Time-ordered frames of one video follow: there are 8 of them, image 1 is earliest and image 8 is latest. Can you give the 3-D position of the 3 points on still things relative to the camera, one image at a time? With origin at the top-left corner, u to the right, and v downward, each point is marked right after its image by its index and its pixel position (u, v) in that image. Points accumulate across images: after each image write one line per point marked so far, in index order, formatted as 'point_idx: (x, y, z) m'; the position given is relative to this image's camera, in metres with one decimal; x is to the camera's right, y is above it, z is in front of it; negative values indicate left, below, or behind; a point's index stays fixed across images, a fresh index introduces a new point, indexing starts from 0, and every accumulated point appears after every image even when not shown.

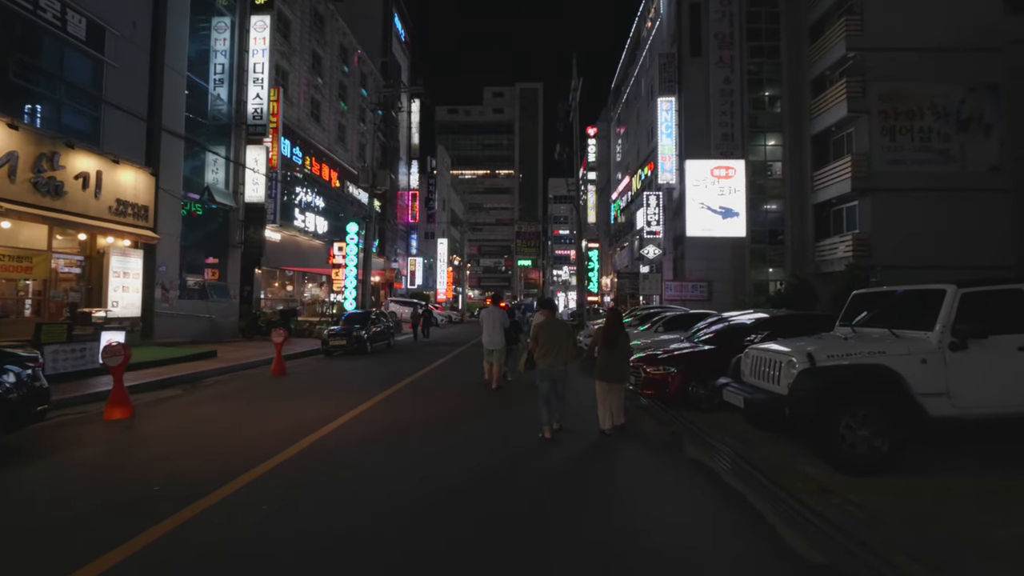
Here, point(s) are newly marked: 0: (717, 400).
0: (+3.9, -2.1, +8.9) m
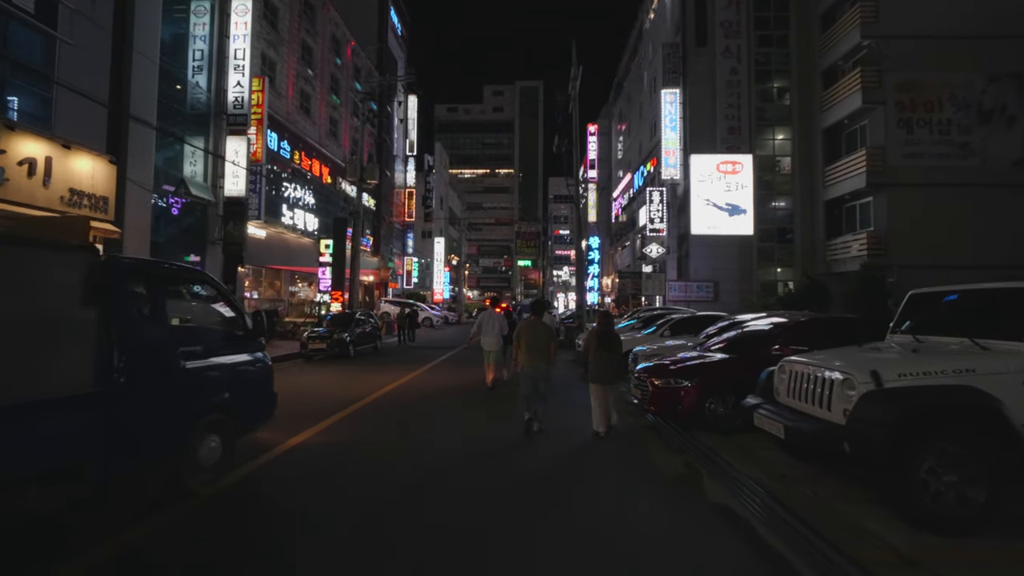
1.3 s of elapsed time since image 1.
0: (+3.6, -2.1, +7.6) m
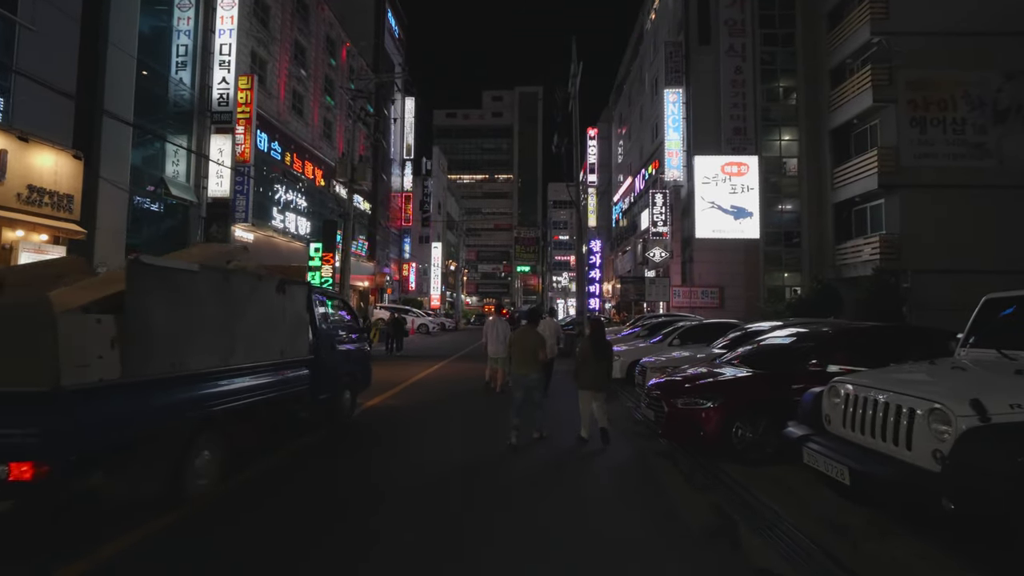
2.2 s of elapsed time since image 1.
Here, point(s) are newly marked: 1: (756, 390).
0: (+3.5, -2.2, +6.4) m
1: (+3.4, -1.4, +6.5) m
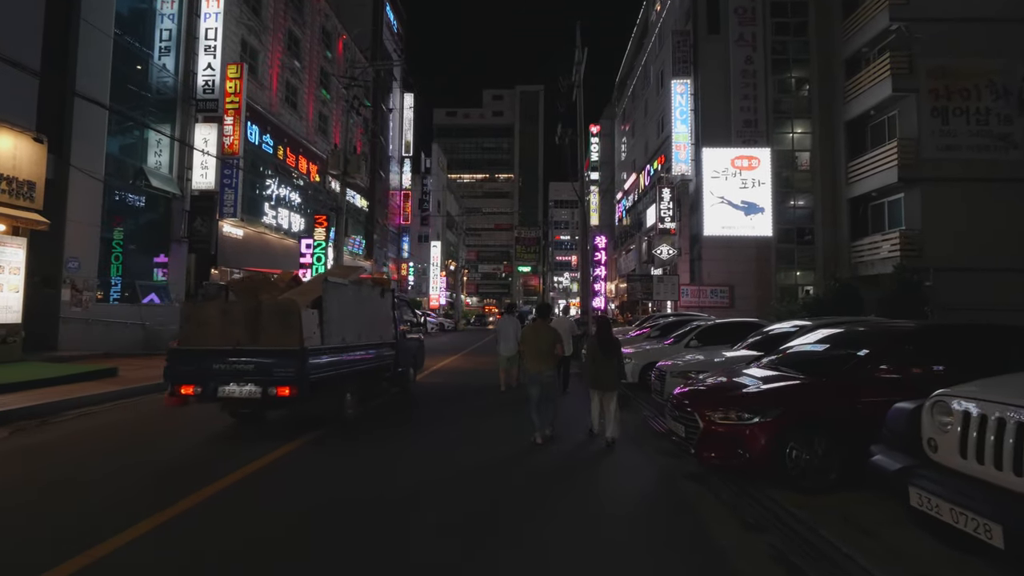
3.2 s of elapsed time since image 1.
0: (+3.5, -2.0, +5.3) m
1: (+3.4, -1.3, +5.3) m
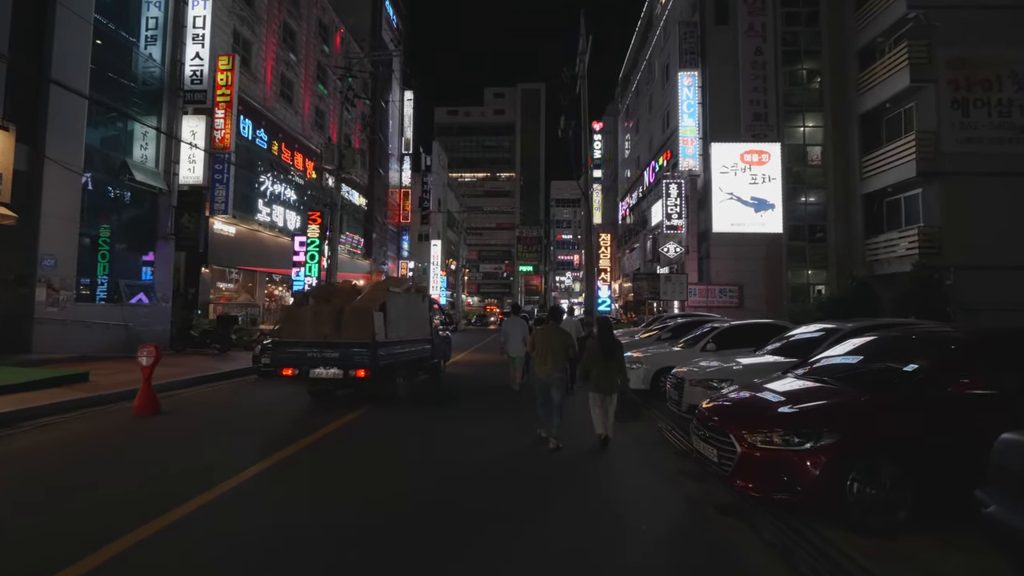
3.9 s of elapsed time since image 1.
0: (+3.5, -2.0, +4.3) m
1: (+3.4, -1.2, +4.4) m
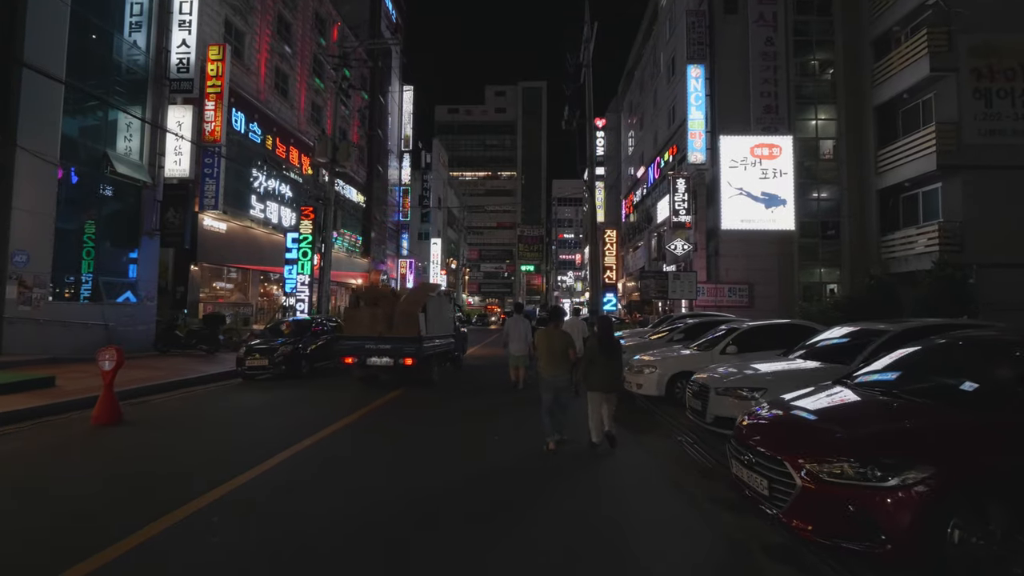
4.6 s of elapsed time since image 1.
0: (+3.5, -2.0, +3.4) m
1: (+3.4, -1.2, +3.4) m
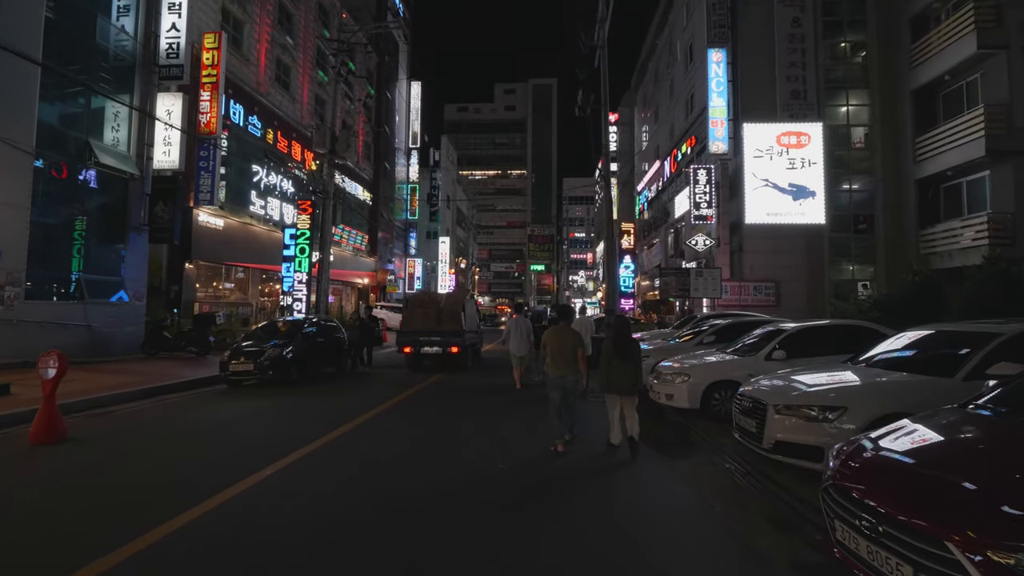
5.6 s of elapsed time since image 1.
0: (+3.6, -1.9, +2.0) m
1: (+3.5, -1.1, +2.0) m
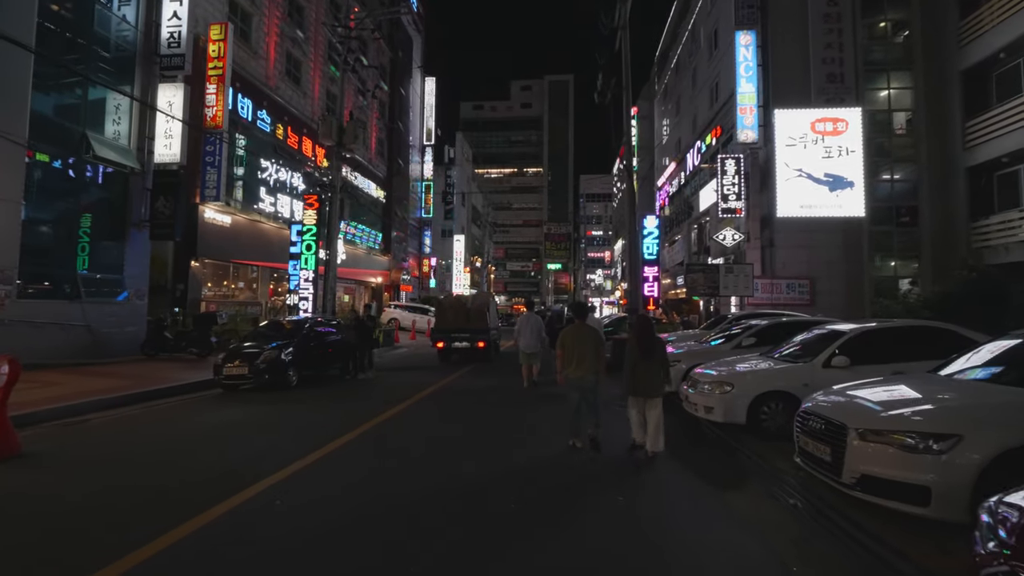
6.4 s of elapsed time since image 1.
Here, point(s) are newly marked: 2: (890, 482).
0: (+3.5, -1.8, +0.7) m
1: (+3.4, -1.0, +0.8) m
2: (+3.5, -1.8, +4.4) m
